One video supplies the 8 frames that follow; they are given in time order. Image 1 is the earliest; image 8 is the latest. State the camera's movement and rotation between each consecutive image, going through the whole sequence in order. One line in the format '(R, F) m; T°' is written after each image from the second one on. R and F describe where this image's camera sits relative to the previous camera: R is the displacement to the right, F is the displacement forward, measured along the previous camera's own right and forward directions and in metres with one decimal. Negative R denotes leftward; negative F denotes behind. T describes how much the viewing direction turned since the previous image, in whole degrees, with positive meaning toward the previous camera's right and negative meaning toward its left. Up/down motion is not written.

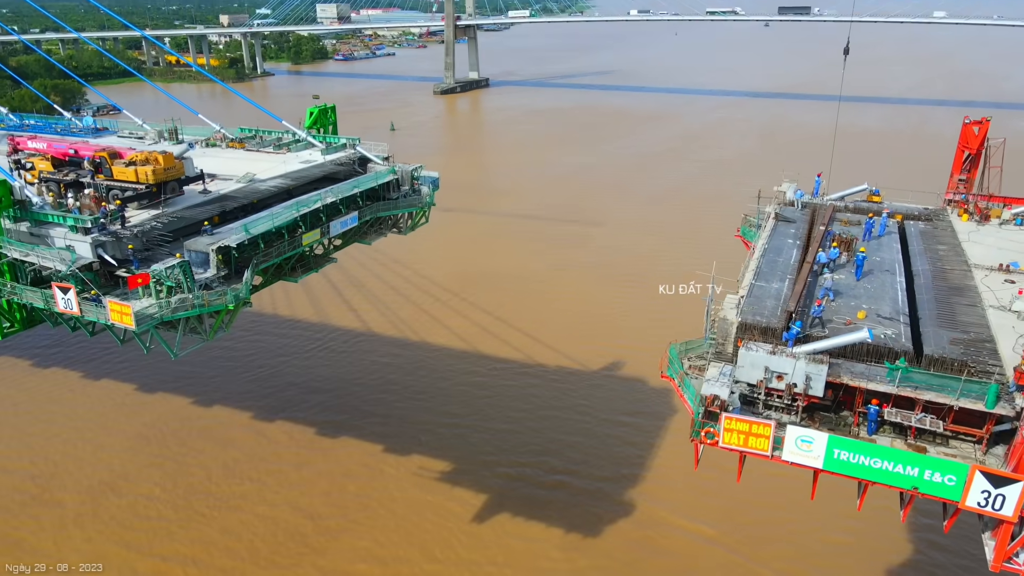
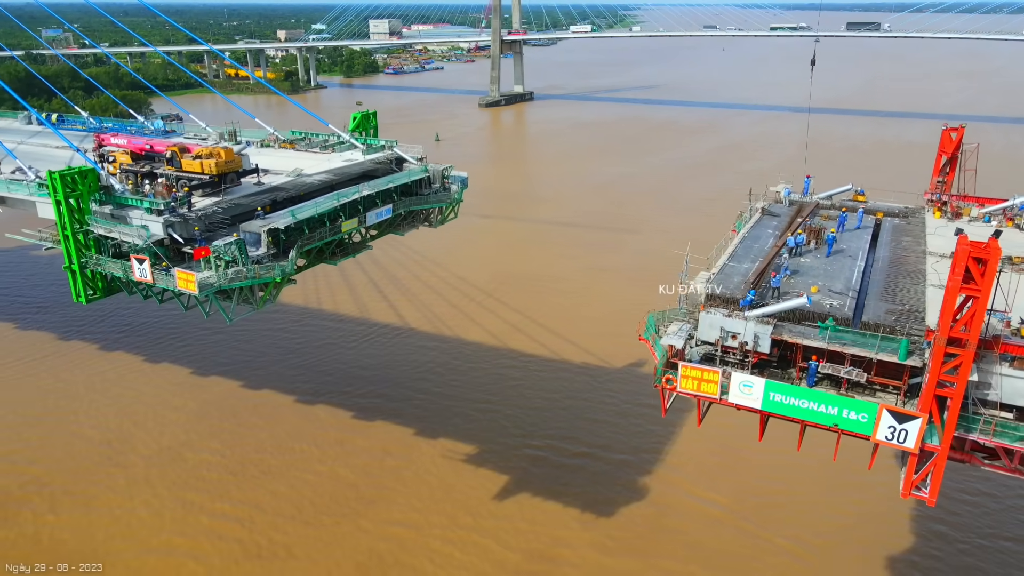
(+0.4, -0.9) m; -3°
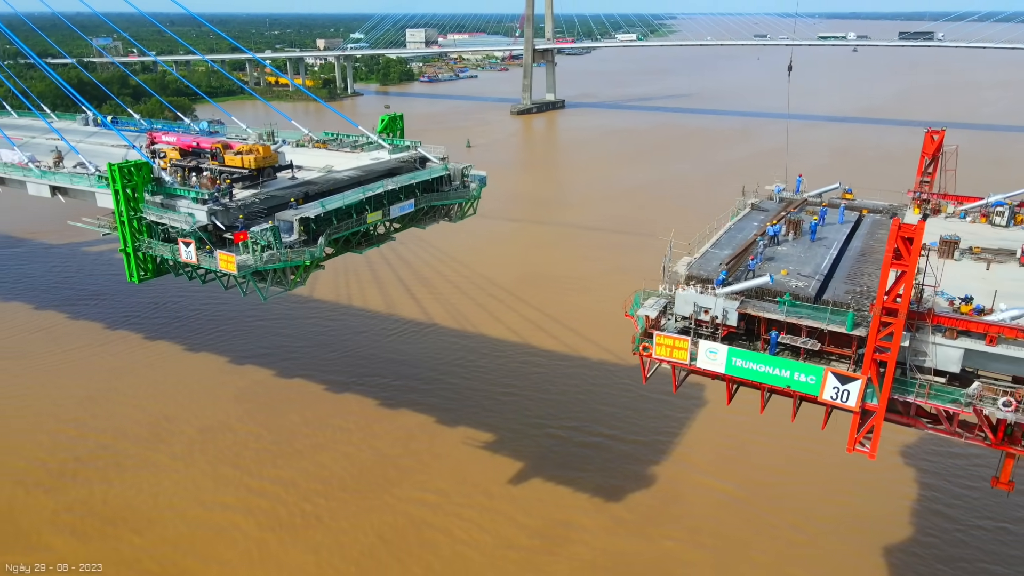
(+0.3, -0.7) m; -3°
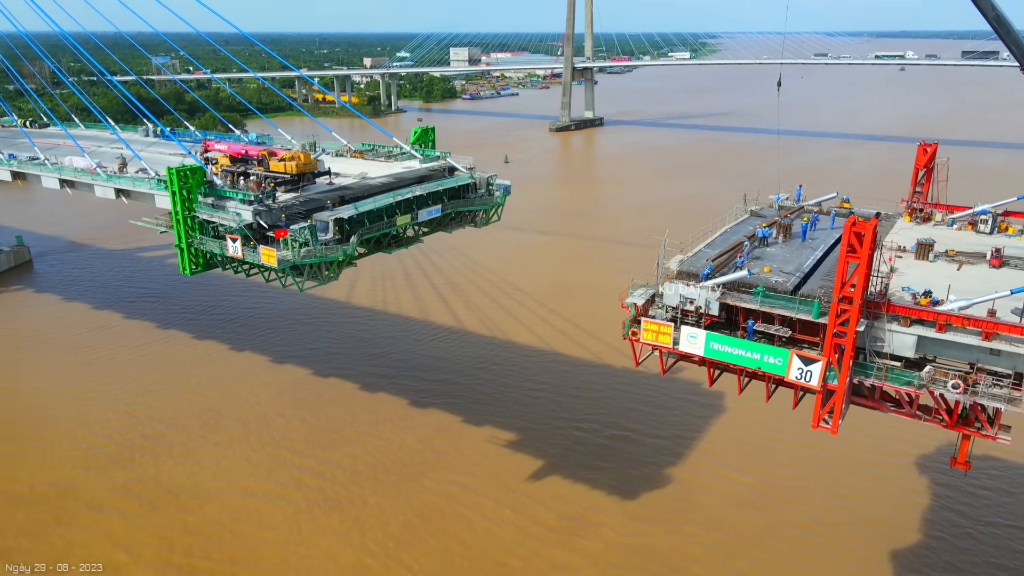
(+0.3, -0.7) m; -3°
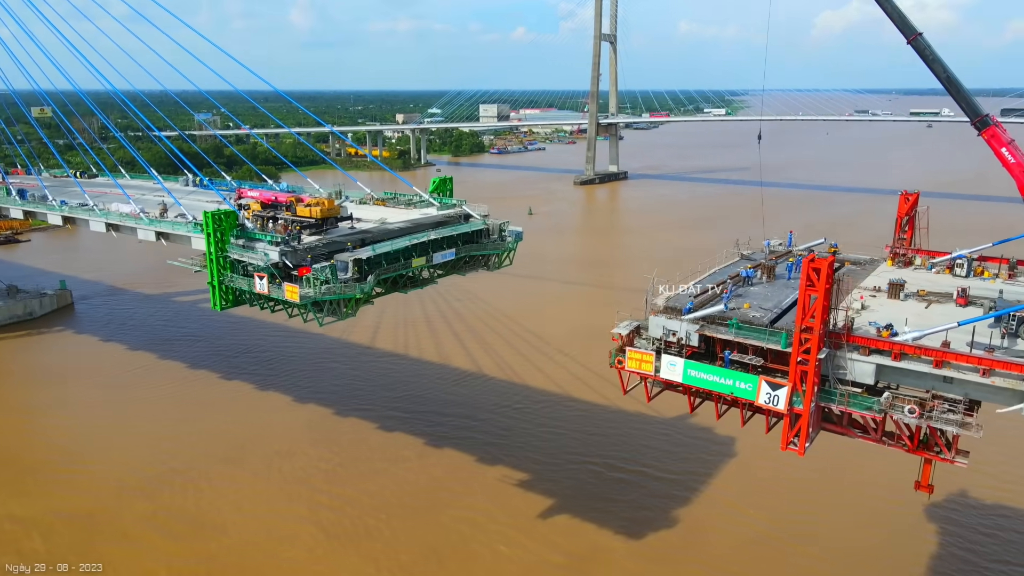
(+0.3, -0.6) m; -2°
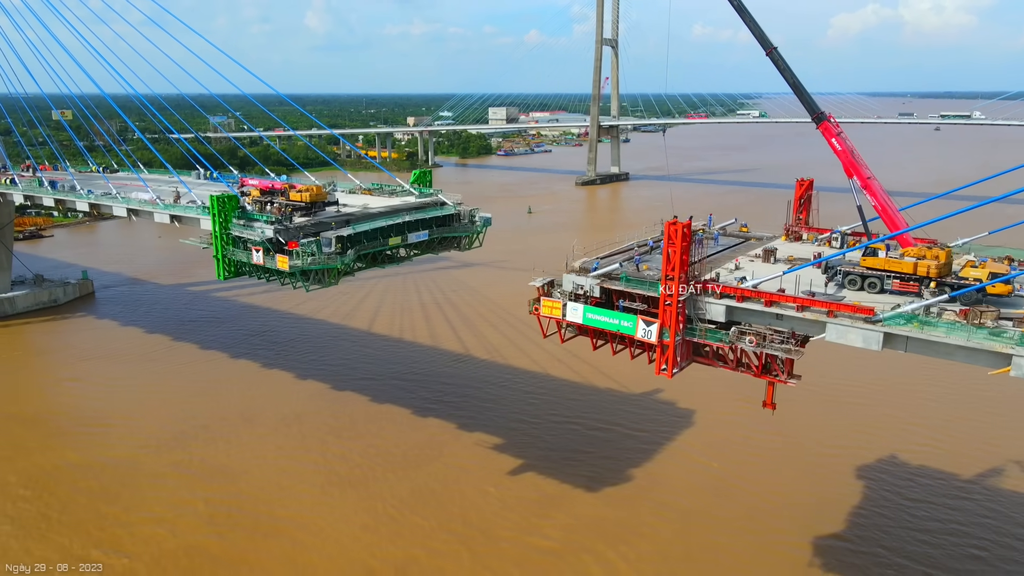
(+0.9, -1.8) m; -1°
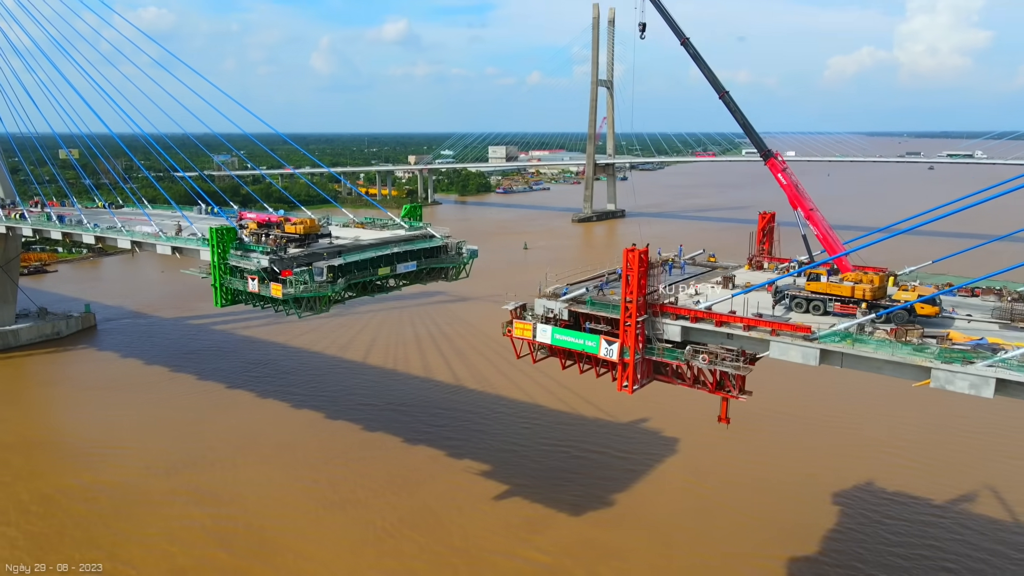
(+0.4, -0.7) m; 0°
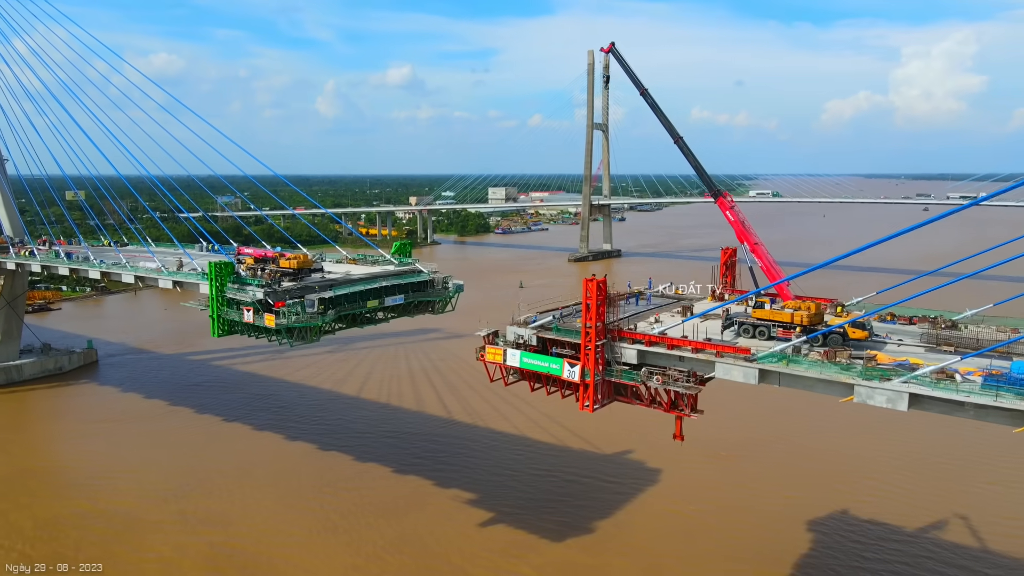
(+0.4, -0.8) m; 0°
